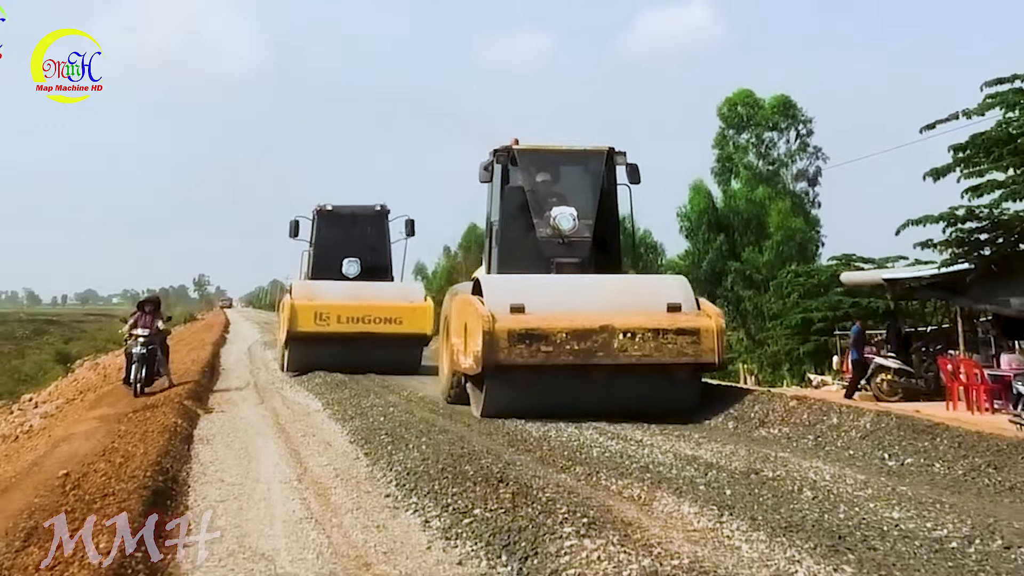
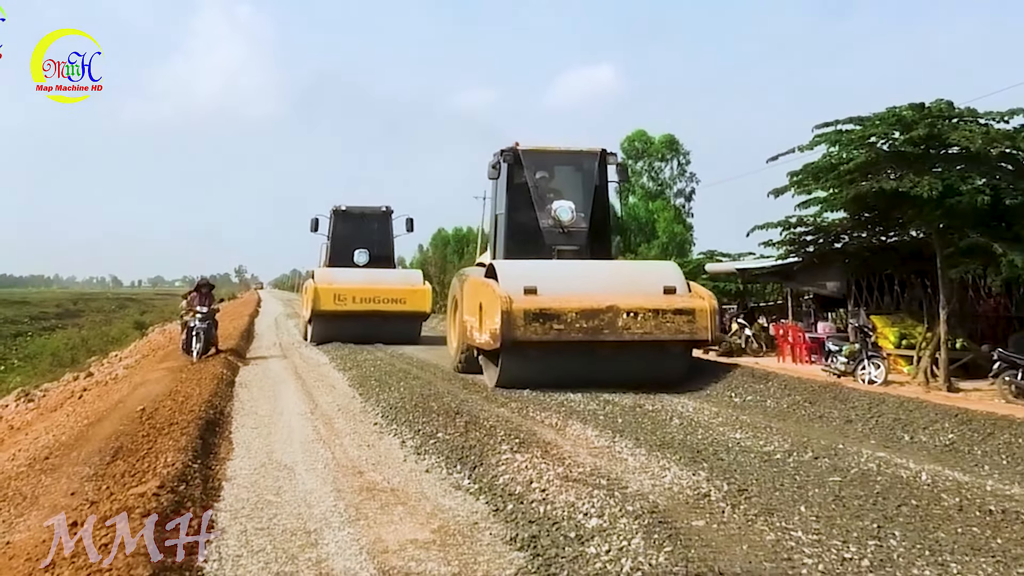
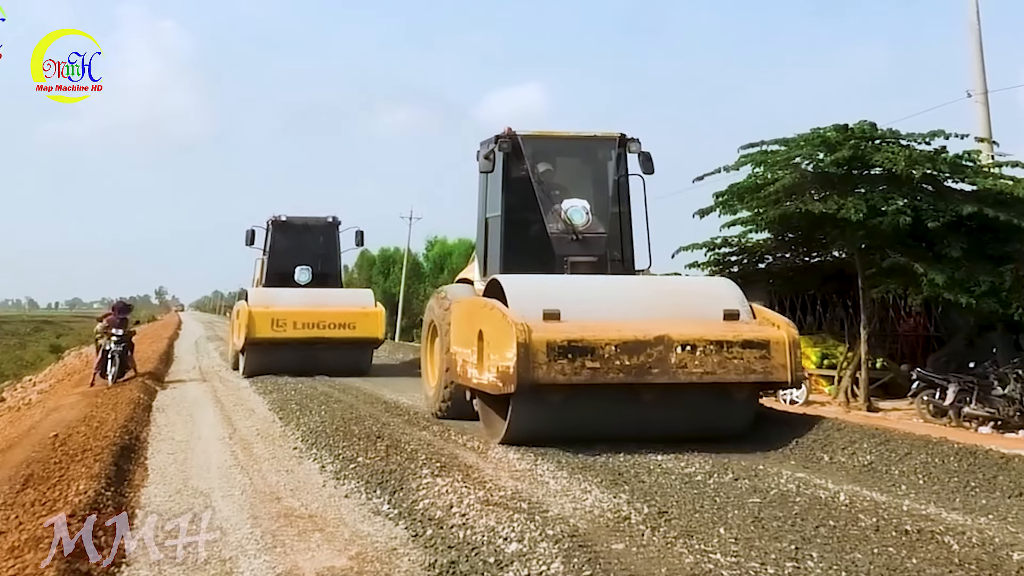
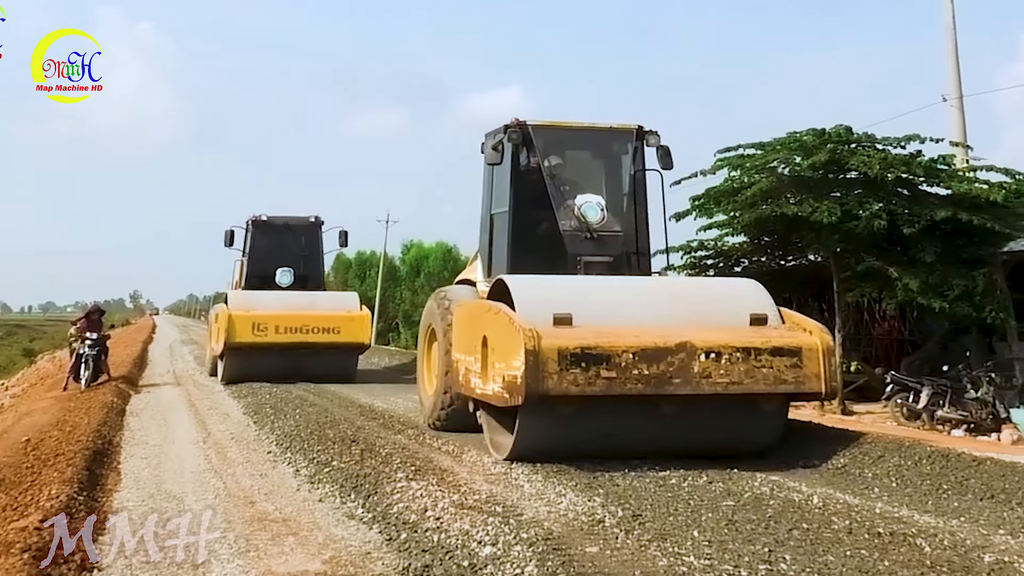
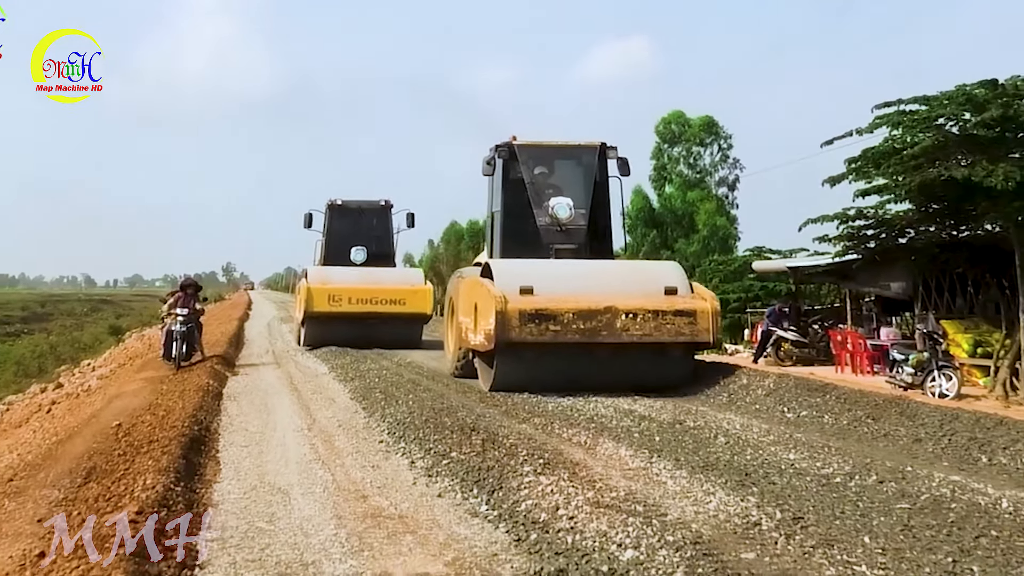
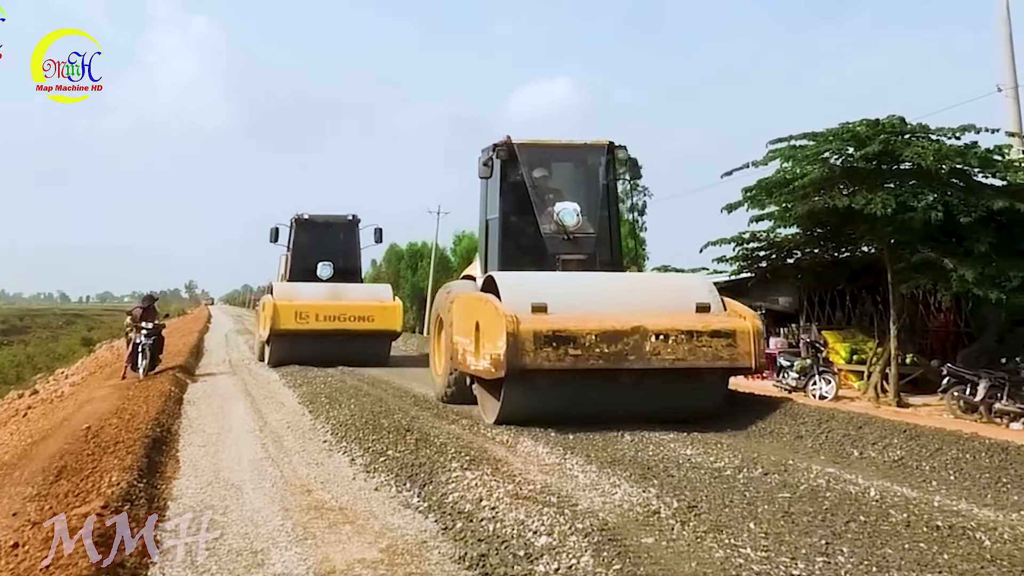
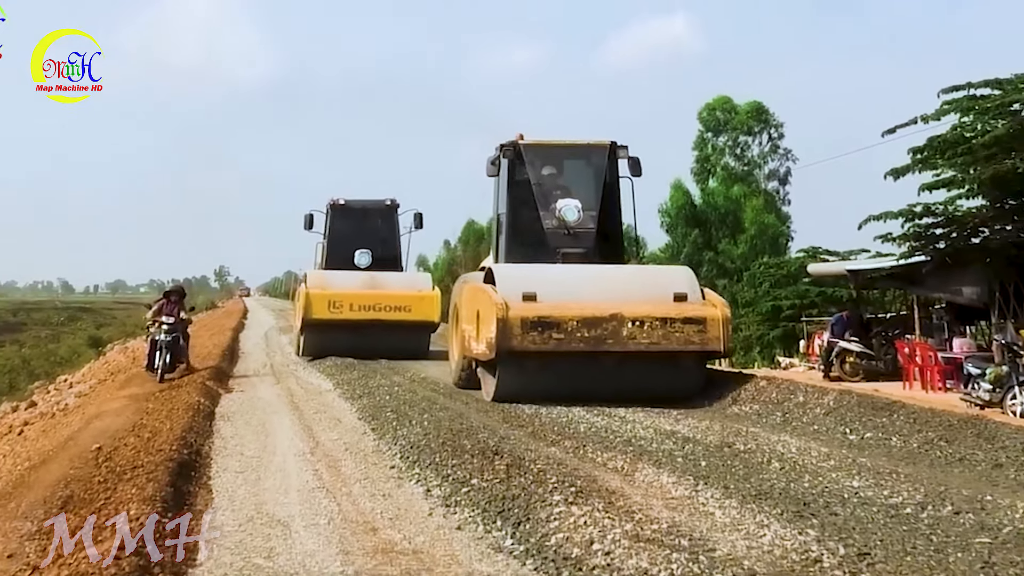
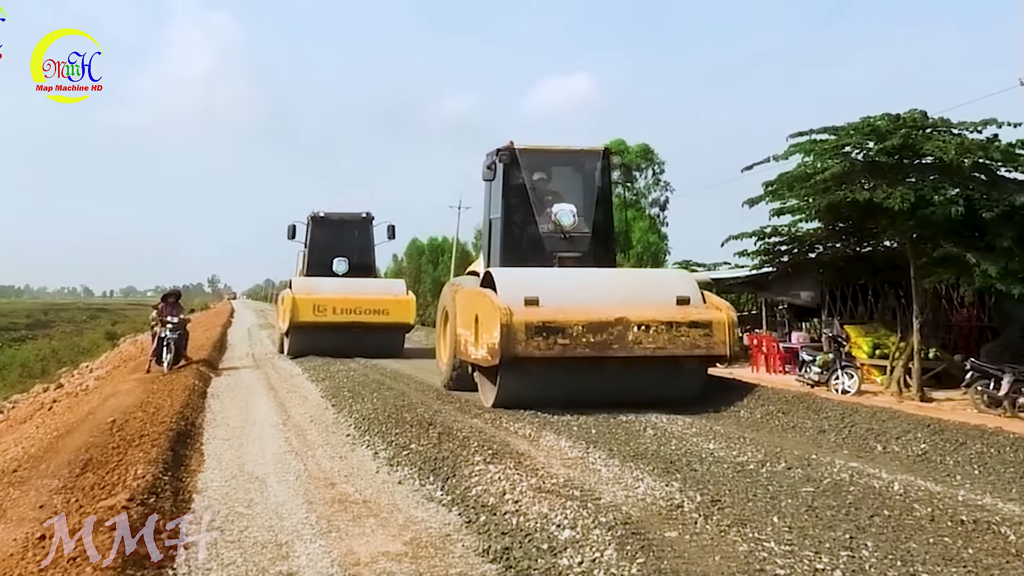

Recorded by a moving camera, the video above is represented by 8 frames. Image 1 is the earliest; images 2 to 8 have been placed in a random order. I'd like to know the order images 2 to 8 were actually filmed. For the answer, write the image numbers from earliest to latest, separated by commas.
7, 5, 2, 8, 6, 3, 4
